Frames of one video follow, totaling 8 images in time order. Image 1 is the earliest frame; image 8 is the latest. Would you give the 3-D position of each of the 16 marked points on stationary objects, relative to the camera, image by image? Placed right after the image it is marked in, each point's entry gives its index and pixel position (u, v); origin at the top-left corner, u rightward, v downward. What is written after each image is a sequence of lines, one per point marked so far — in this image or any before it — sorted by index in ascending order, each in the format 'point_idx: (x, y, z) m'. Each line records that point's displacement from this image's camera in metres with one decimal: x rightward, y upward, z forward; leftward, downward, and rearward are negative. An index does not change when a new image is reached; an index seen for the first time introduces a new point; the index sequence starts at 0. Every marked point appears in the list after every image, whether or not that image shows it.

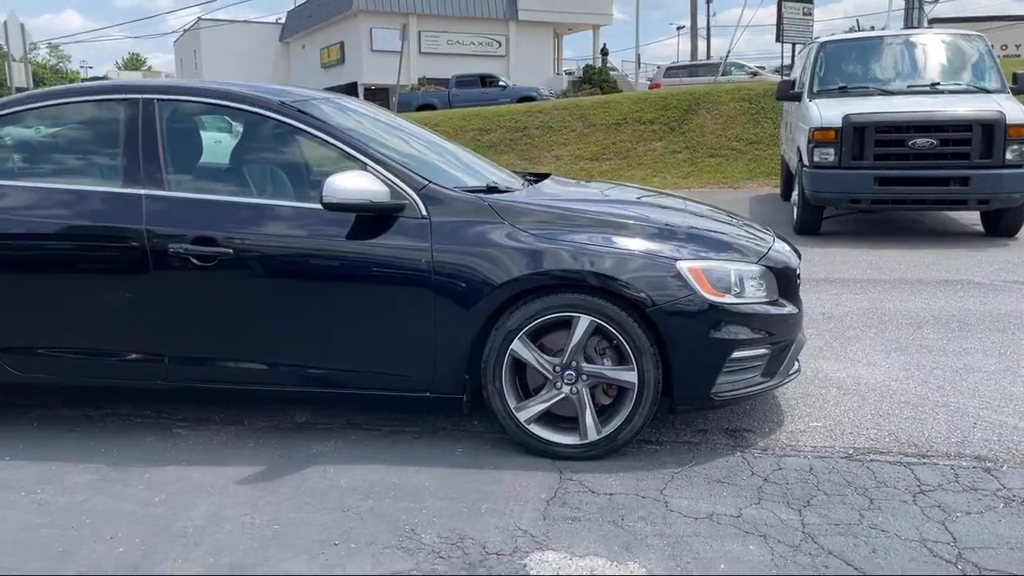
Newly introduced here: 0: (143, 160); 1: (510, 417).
0: (-1.8, +0.6, +4.4) m
1: (0.0, -0.6, +4.2) m
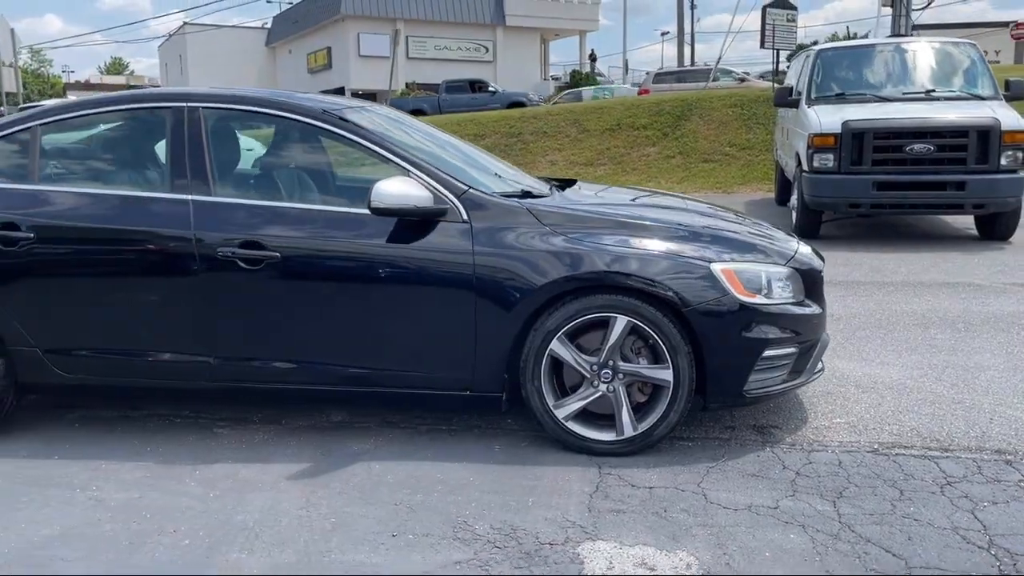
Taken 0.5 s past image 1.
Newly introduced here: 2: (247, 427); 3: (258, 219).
0: (-1.7, +0.6, +4.6) m
1: (+0.2, -0.6, +4.3) m
2: (-1.5, -0.8, +4.9) m
3: (-1.3, +0.4, +4.4) m
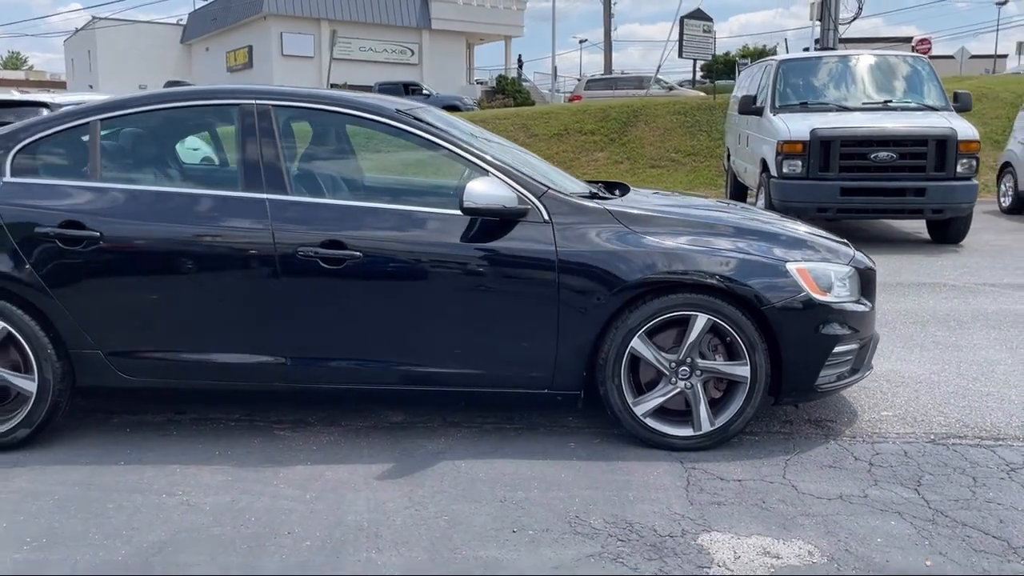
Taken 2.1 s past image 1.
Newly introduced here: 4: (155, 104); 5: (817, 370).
0: (-1.3, +0.6, +4.5) m
1: (+0.6, -0.6, +4.4) m
2: (-1.1, -0.8, +4.8) m
3: (-0.9, +0.4, +4.4) m
4: (-1.9, +1.0, +4.6) m
5: (+1.6, -0.4, +4.4) m
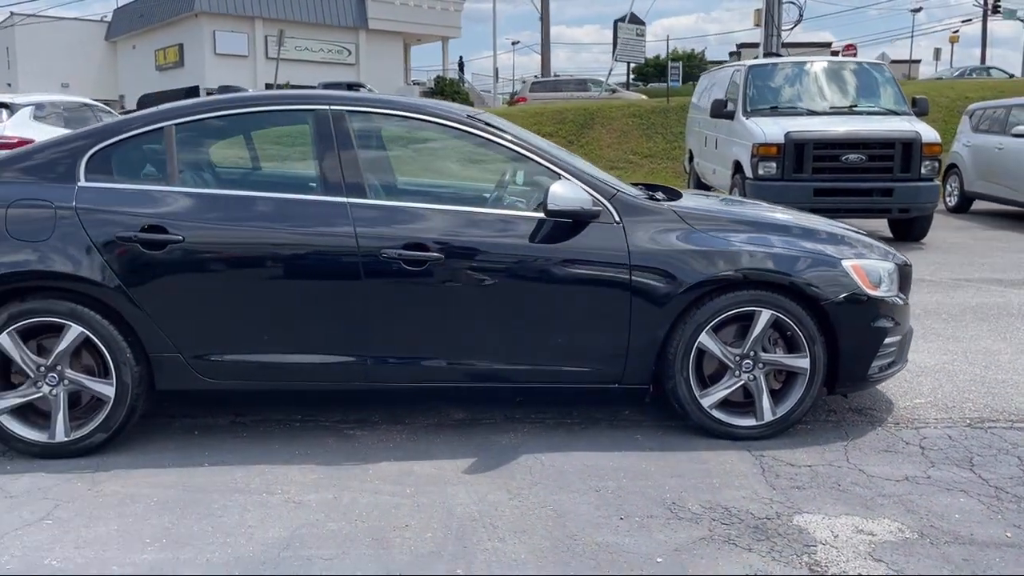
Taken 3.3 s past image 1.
0: (-0.9, +0.6, +4.6) m
1: (+1.0, -0.6, +4.6) m
2: (-0.8, -0.8, +4.9) m
3: (-0.5, +0.4, +4.5) m
4: (-1.5, +1.0, +4.6) m
5: (+1.9, -0.4, +4.7) m
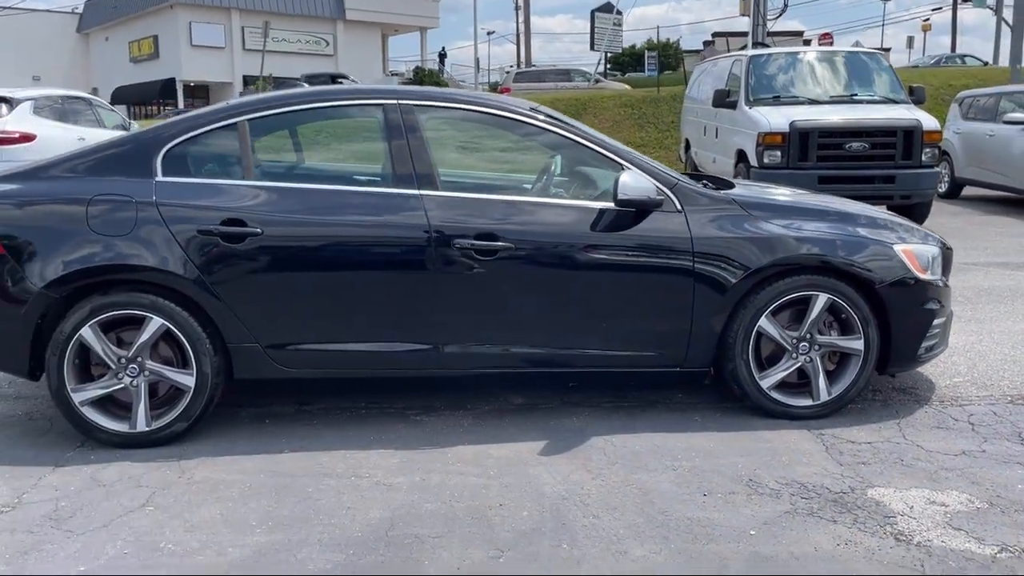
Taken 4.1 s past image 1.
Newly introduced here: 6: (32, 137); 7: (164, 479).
0: (-0.5, +0.7, +4.7) m
1: (+1.3, -0.5, +4.8) m
2: (-0.4, -0.7, +5.0) m
3: (-0.1, +0.4, +4.6) m
4: (-1.2, +1.0, +4.7) m
5: (+2.3, -0.3, +4.9) m
6: (-7.4, +2.3, +13.3) m
7: (-1.6, -0.9, +4.1) m
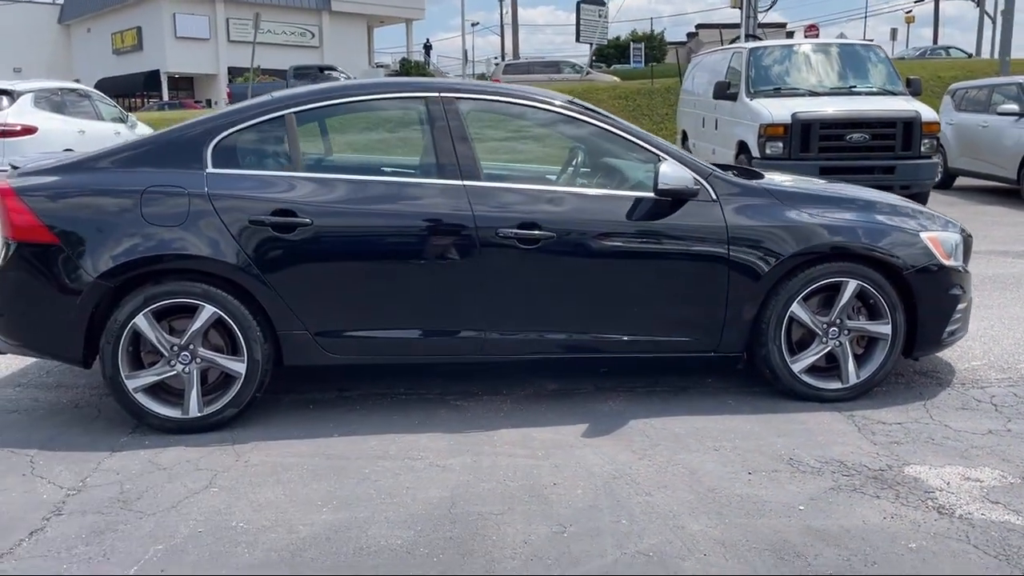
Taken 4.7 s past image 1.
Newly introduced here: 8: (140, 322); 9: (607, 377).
0: (-0.3, +0.7, +4.8) m
1: (+1.6, -0.5, +5.0) m
2: (-0.2, -0.7, +5.2) m
3: (+0.1, +0.5, +4.7) m
4: (-0.9, +1.1, +4.8) m
5: (+2.5, -0.2, +5.1) m
6: (-7.3, +2.4, +13.2) m
7: (-1.4, -0.8, +4.2) m
8: (-1.9, -0.2, +4.5) m
9: (+0.6, -0.6, +5.5) m
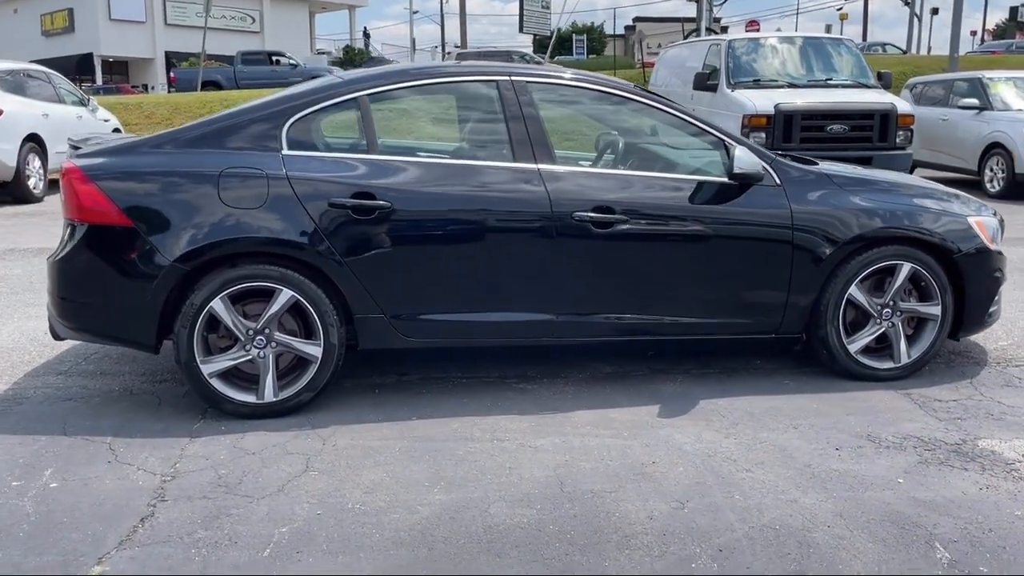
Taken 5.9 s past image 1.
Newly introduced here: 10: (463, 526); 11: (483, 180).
0: (+0.1, +0.8, +4.8) m
1: (+1.9, -0.4, +5.1) m
2: (+0.2, -0.6, +5.2) m
3: (+0.5, +0.6, +4.8) m
4: (-0.5, +1.2, +4.8) m
5: (+2.9, -0.1, +5.3) m
6: (-7.5, +2.6, +12.7) m
7: (-1.0, -0.8, +4.2) m
8: (-1.5, -0.1, +4.4) m
9: (+0.9, -0.5, +5.6) m
10: (-0.2, -0.9, +3.4) m
11: (-0.2, +0.6, +4.6) m
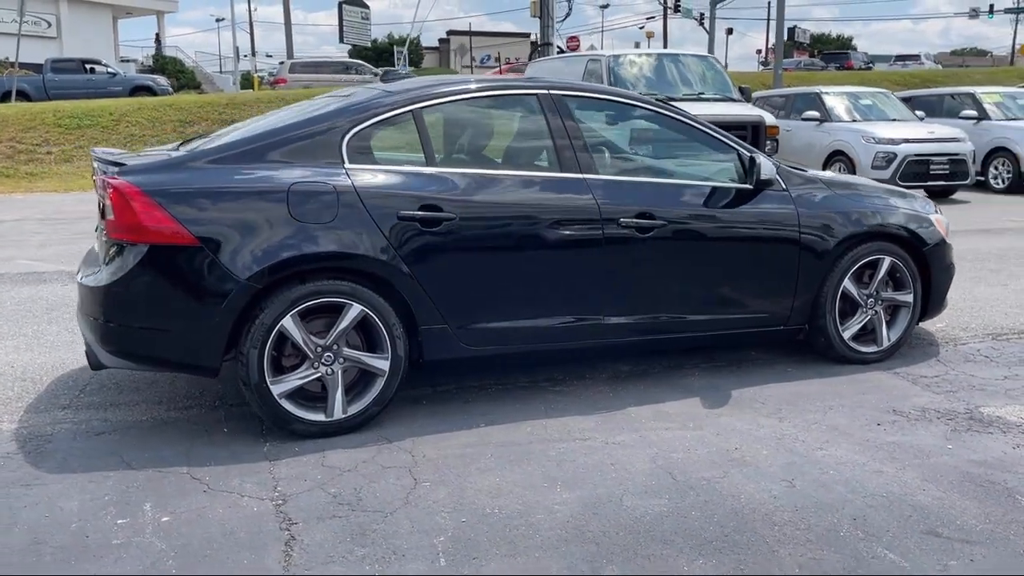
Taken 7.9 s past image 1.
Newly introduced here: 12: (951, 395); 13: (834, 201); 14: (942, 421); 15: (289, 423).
0: (+0.3, +0.8, +5.0) m
1: (+2.1, -0.3, +5.7) m
2: (+0.4, -0.6, +5.4) m
3: (+0.7, +0.6, +5.0) m
4: (-0.3, +1.1, +4.8) m
5: (+3.0, 0.0, +6.0) m
6: (-8.7, +2.1, +11.3) m
7: (-0.5, -0.8, +4.1) m
8: (-1.1, -0.2, +4.2) m
9: (+1.1, -0.5, +5.9) m
10: (+0.4, -0.9, +3.5) m
11: (+0.1, +0.5, +4.8) m
12: (+2.6, -0.6, +5.1) m
13: (+2.1, +0.6, +5.6) m
14: (+2.3, -0.7, +4.7) m
15: (-1.1, -0.7, +4.3) m
